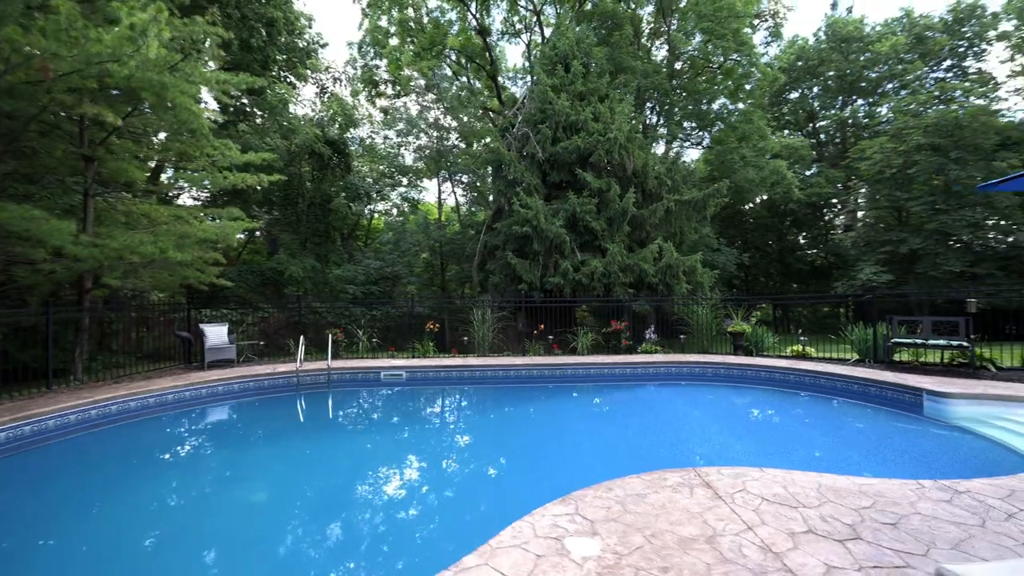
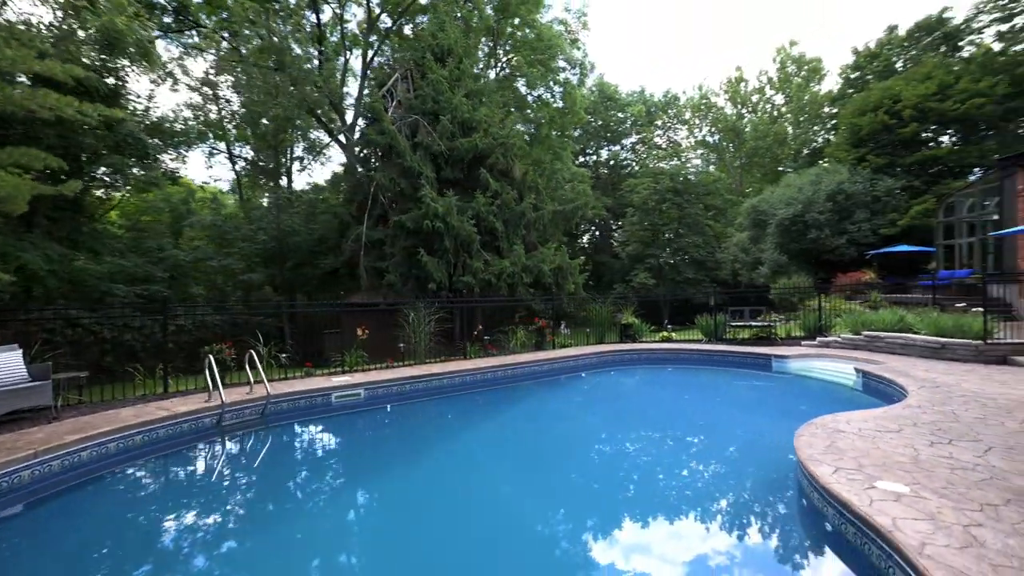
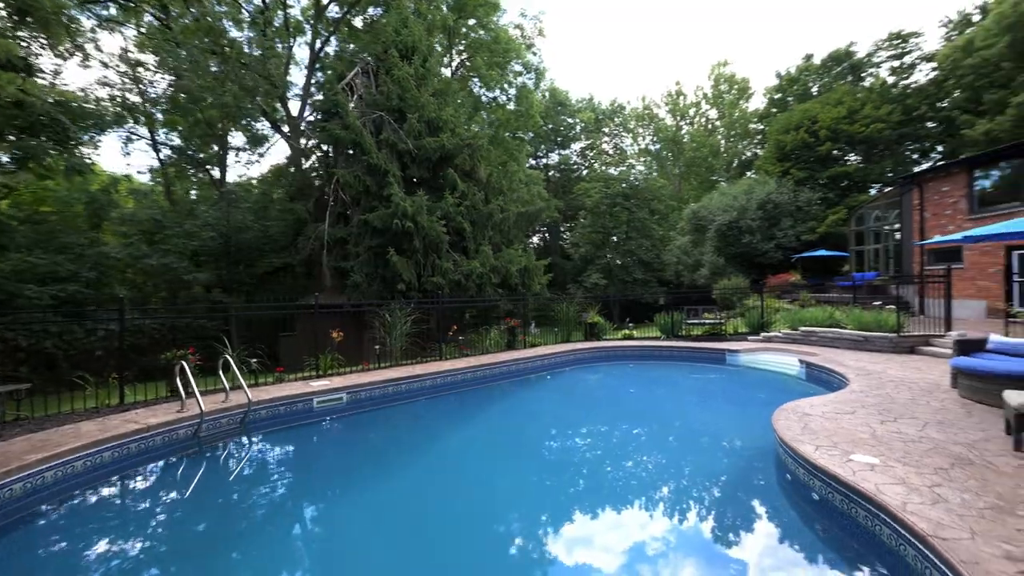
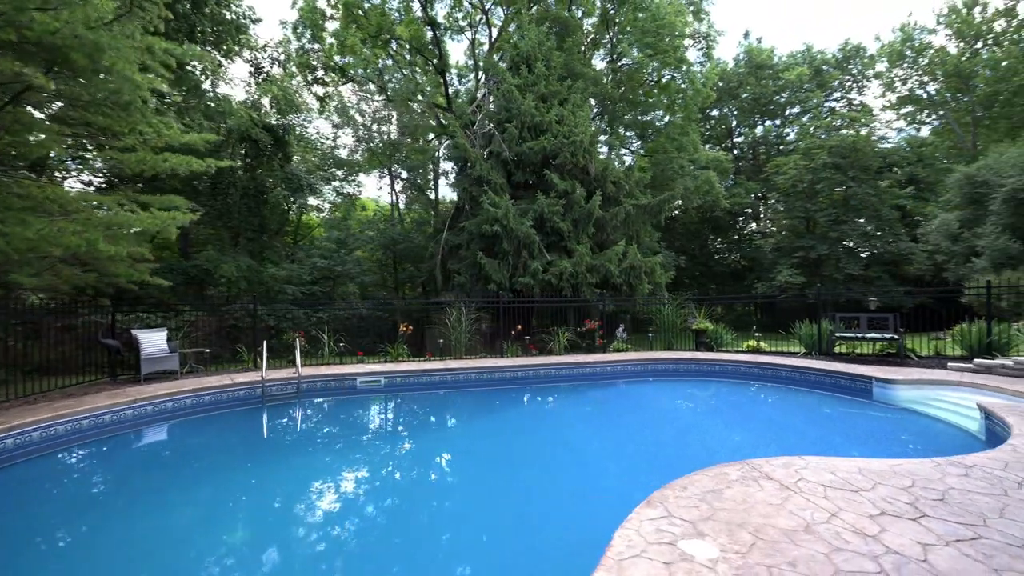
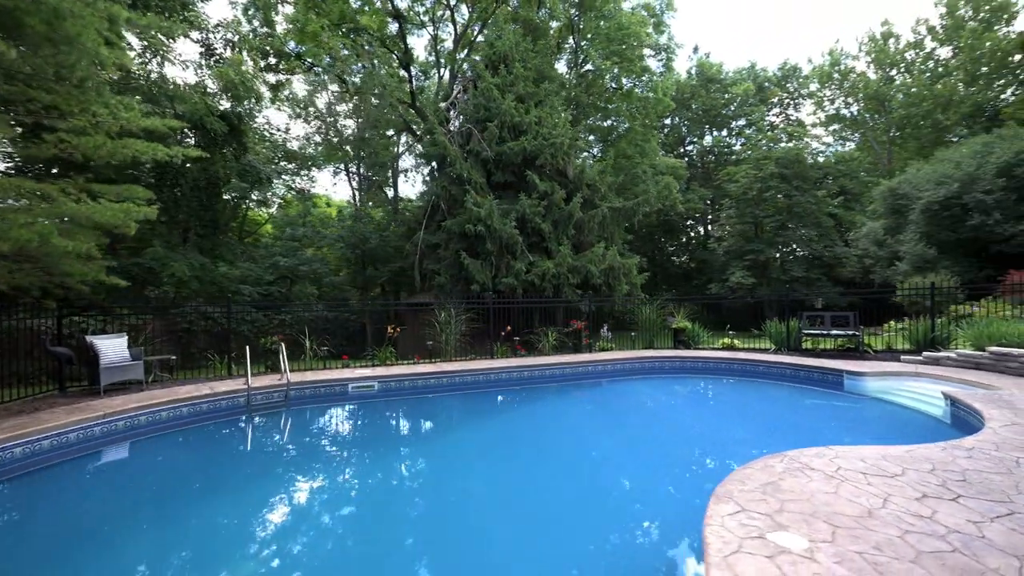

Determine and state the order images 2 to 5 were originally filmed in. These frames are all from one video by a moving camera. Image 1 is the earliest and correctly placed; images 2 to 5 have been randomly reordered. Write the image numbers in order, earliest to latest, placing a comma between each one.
4, 5, 2, 3
